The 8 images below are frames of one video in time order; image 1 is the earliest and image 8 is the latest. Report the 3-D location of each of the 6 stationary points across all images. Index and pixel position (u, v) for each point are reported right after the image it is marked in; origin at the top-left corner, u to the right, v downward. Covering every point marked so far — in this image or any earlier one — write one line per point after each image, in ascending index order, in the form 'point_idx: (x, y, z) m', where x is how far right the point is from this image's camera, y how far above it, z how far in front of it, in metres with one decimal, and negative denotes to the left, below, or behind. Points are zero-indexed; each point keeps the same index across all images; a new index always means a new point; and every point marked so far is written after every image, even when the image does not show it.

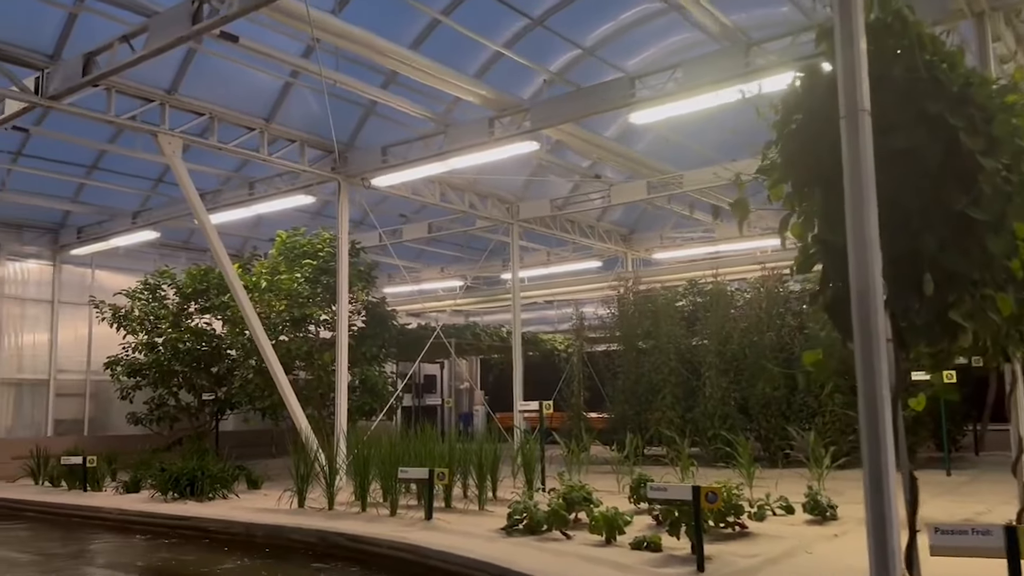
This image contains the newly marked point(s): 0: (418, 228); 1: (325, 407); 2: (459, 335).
0: (-1.6, +1.0, +14.5) m
1: (-2.7, -1.7, +12.4) m
2: (-0.9, -0.8, +14.9) m
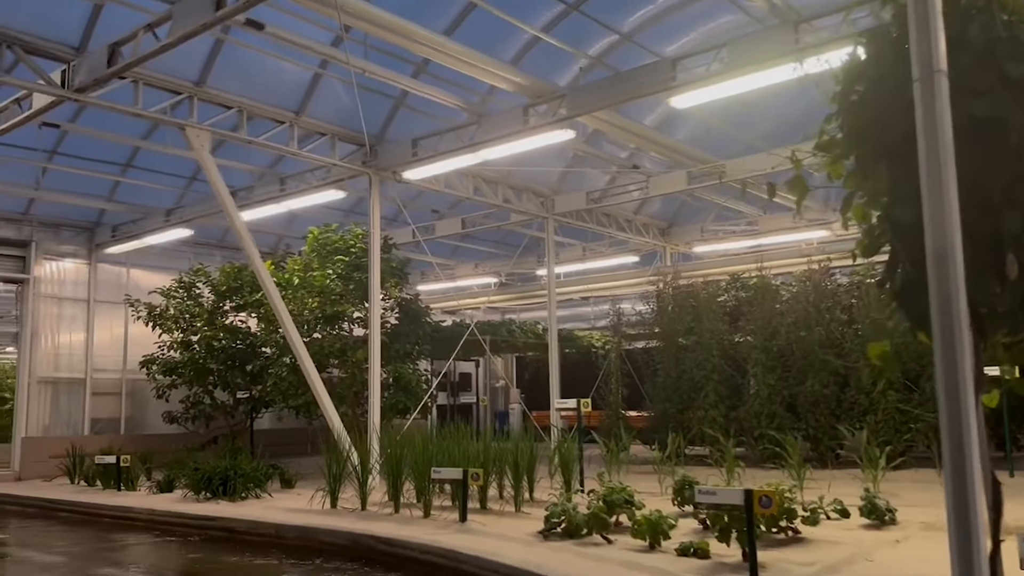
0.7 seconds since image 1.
0: (-1.0, +1.1, +14.3) m
1: (-2.2, -1.7, +12.1) m
2: (-0.3, -0.8, +14.6) m
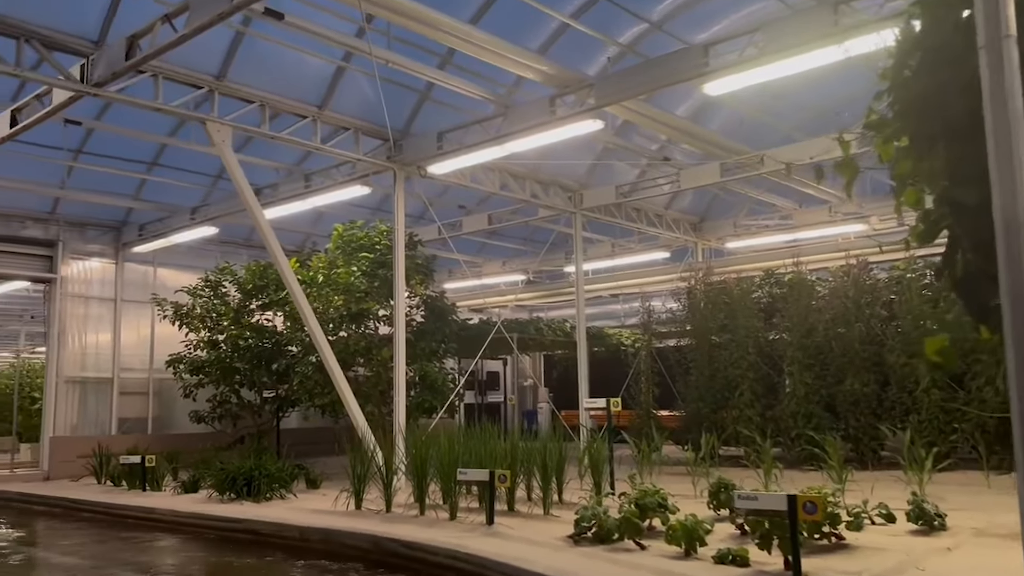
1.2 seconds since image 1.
0: (-0.5, +1.1, +14.1) m
1: (-1.8, -1.7, +12.0) m
2: (+0.2, -0.7, +14.4) m
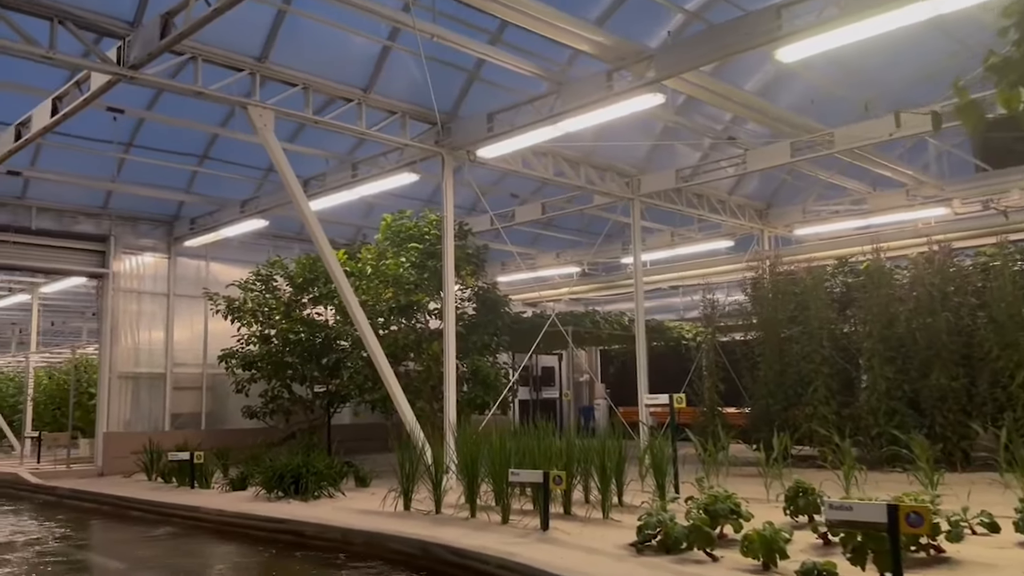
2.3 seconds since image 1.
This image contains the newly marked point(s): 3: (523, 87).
0: (+0.3, +1.3, +13.5) m
1: (-1.0, -1.5, +11.5) m
2: (+1.1, -0.6, +13.8) m
3: (+0.1, +2.3, +9.6) m
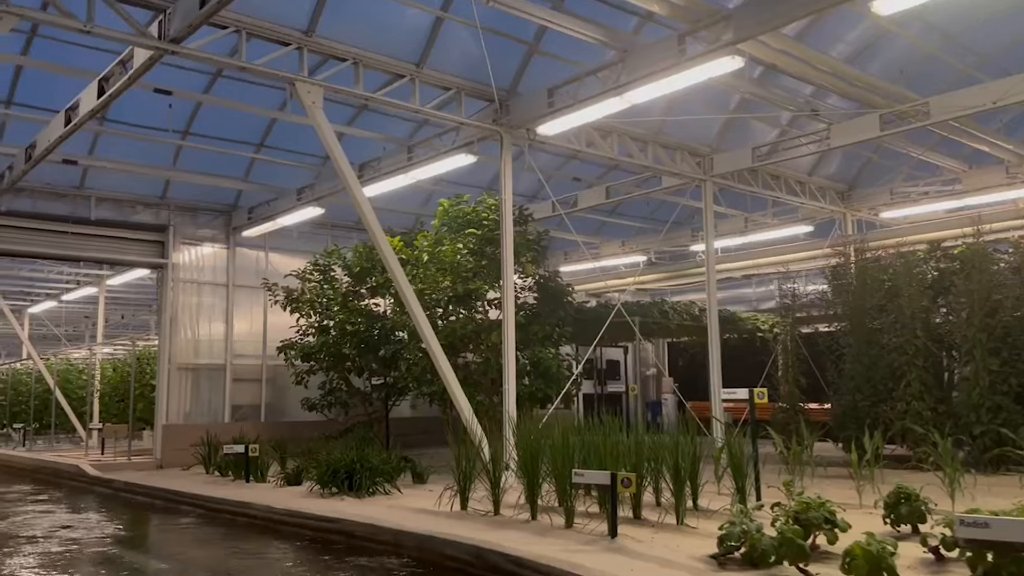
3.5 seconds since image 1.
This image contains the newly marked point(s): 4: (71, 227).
0: (+1.3, +1.4, +12.9) m
1: (-0.2, -1.4, +11.0) m
2: (+2.1, -0.4, +13.1) m
3: (+0.8, +2.4, +9.0) m
4: (-7.0, +1.0, +13.3) m
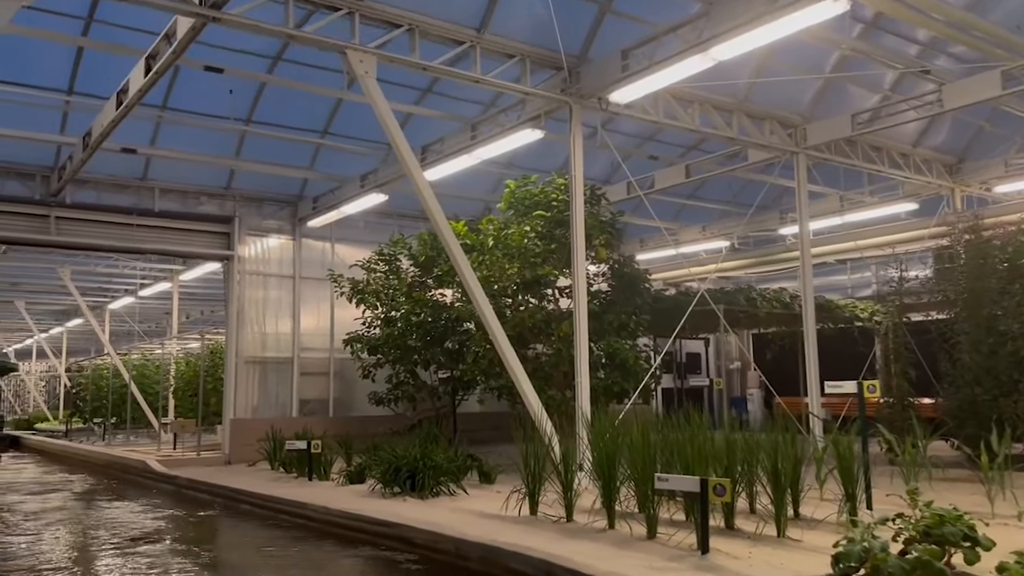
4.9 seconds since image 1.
0: (+2.3, +1.6, +12.0) m
1: (+0.7, -1.2, +10.3) m
2: (+3.2, -0.2, +12.2) m
3: (+1.5, +2.6, +8.1) m
4: (-5.8, +1.1, +13.1) m
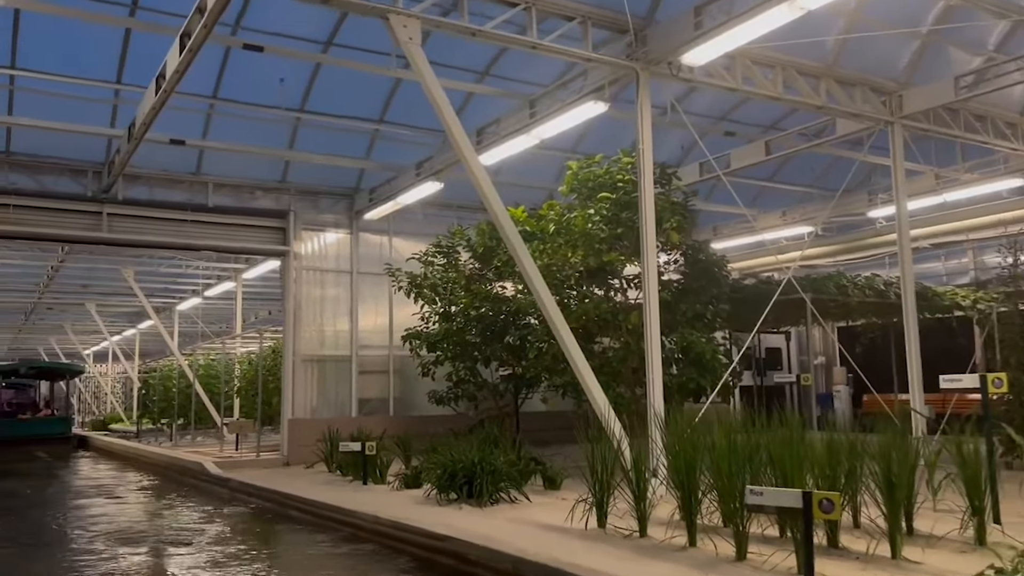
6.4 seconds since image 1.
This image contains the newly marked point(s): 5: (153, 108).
0: (+3.2, +1.8, +11.1) m
1: (+1.4, -1.1, +9.5) m
2: (+4.0, 0.0, +11.2) m
3: (+2.0, +2.7, +7.3) m
4: (-4.9, +1.1, +12.8) m
5: (-3.7, +1.8, +8.6) m
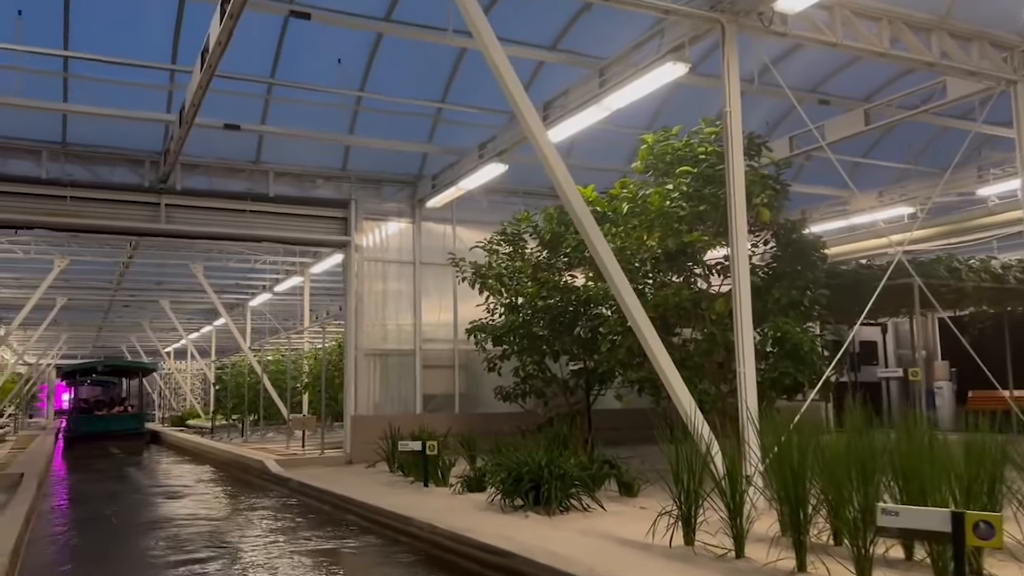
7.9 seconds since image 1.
0: (+4.0, +2.0, +10.0) m
1: (+2.2, -0.9, +8.6) m
2: (+4.9, +0.2, +10.1) m
3: (+2.5, +2.9, +6.3) m
4: (-3.9, +1.2, +12.4) m
5: (-3.0, +1.9, +8.1) m
